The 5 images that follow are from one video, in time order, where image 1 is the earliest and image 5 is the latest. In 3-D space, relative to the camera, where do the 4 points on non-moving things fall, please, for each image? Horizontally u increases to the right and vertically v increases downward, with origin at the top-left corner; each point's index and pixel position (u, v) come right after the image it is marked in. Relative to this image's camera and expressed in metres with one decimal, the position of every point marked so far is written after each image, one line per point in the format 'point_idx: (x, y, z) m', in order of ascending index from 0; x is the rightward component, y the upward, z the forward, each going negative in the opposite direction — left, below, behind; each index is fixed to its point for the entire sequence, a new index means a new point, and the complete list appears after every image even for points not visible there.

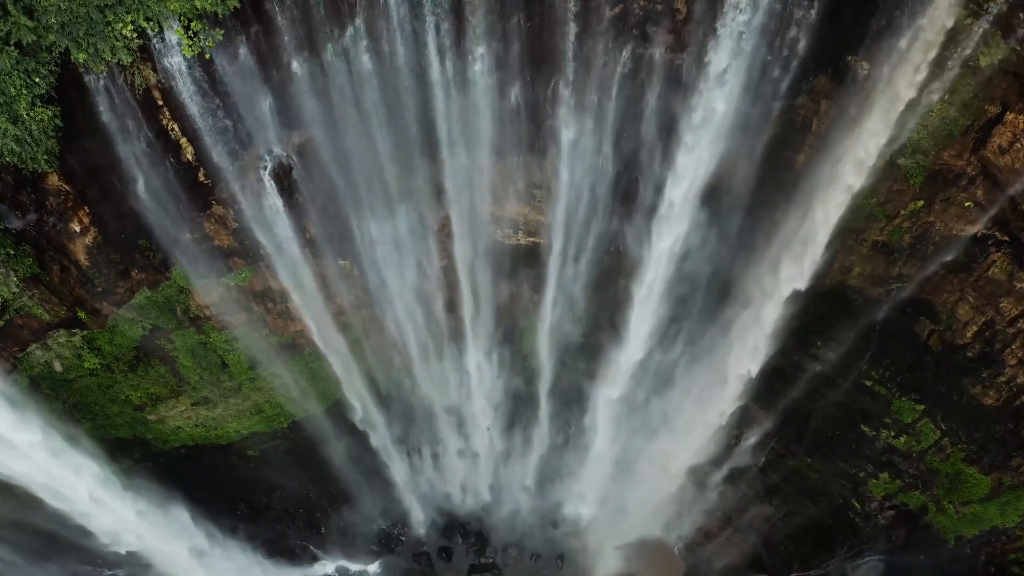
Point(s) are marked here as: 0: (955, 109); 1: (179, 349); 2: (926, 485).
0: (+5.7, +2.3, +8.2) m
1: (-5.5, -1.0, +10.8) m
2: (+7.1, -3.4, +11.1) m
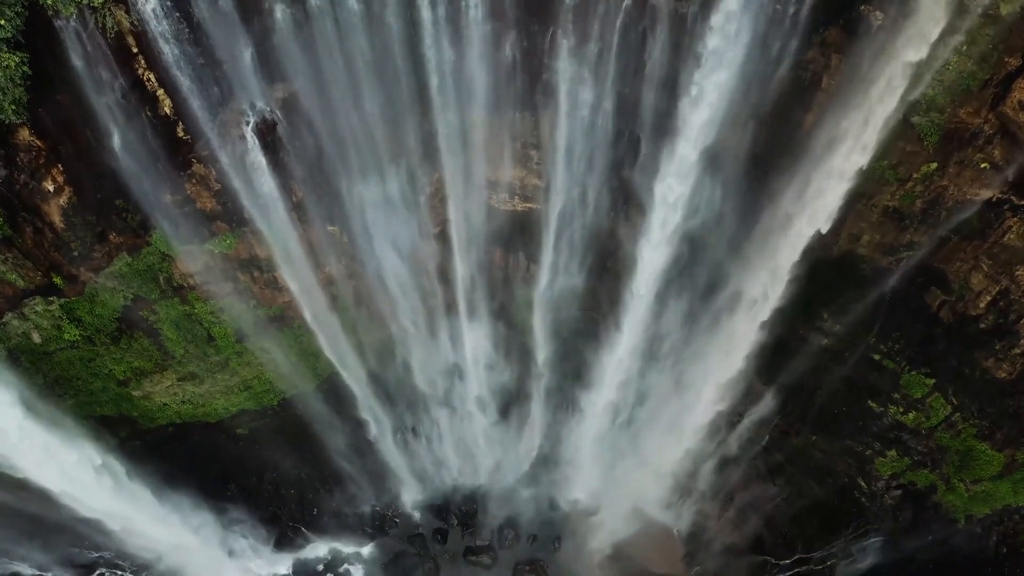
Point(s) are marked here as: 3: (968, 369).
0: (+5.6, +2.7, +7.8) m
1: (-5.6, -0.5, +10.4) m
2: (+7.0, -2.9, +10.7) m
3: (+6.9, -1.2, +9.8) m
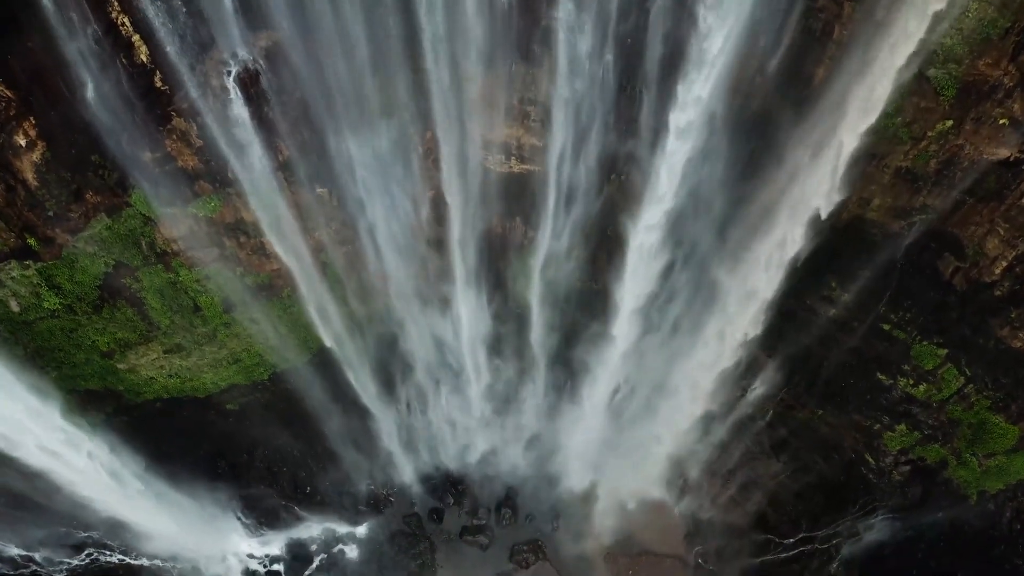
0: (+5.5, +3.2, +7.4) m
1: (-5.6, 0.0, +10.0) m
2: (+7.0, -2.4, +10.4) m
3: (+6.8, -0.7, +9.4) m
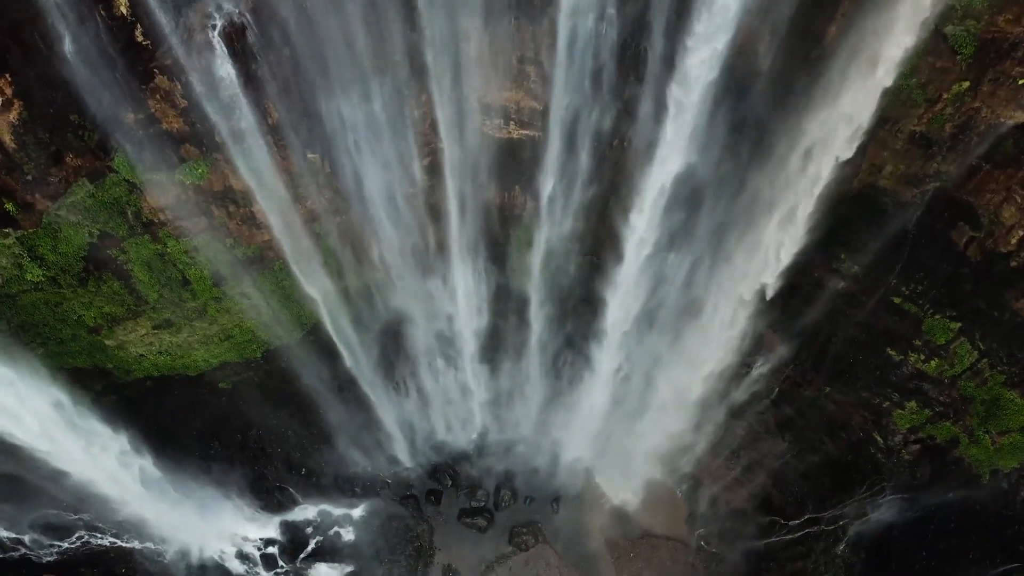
0: (+5.5, +3.6, +7.1) m
1: (-5.7, +0.4, +9.7) m
2: (+7.0, -1.9, +10.1) m
3: (+6.8, -0.3, +9.1) m
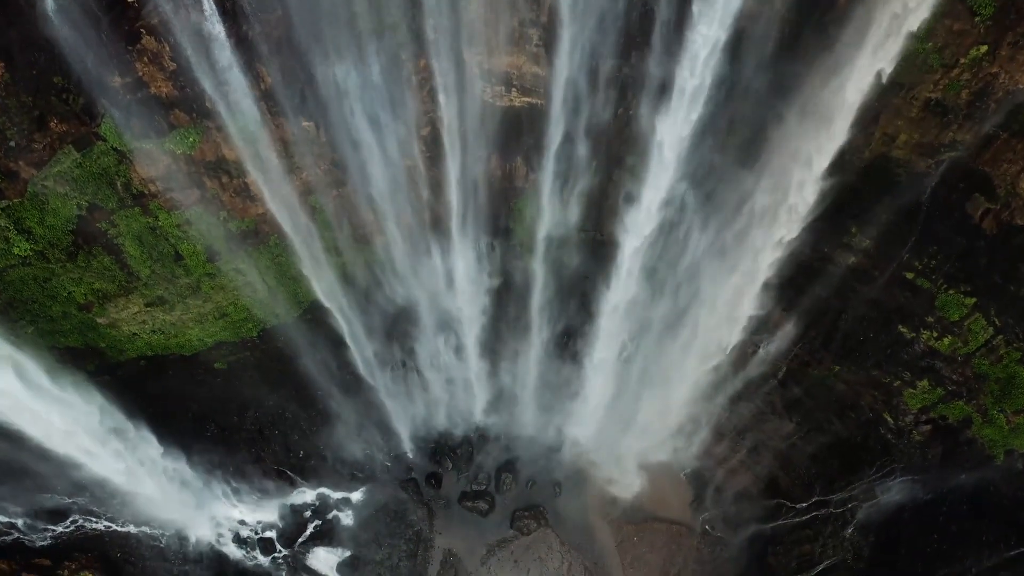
0: (+5.5, +4.0, +6.7) m
1: (-5.6, +0.8, +9.4) m
2: (+7.0, -1.6, +9.8) m
3: (+6.9, +0.1, +8.8) m
